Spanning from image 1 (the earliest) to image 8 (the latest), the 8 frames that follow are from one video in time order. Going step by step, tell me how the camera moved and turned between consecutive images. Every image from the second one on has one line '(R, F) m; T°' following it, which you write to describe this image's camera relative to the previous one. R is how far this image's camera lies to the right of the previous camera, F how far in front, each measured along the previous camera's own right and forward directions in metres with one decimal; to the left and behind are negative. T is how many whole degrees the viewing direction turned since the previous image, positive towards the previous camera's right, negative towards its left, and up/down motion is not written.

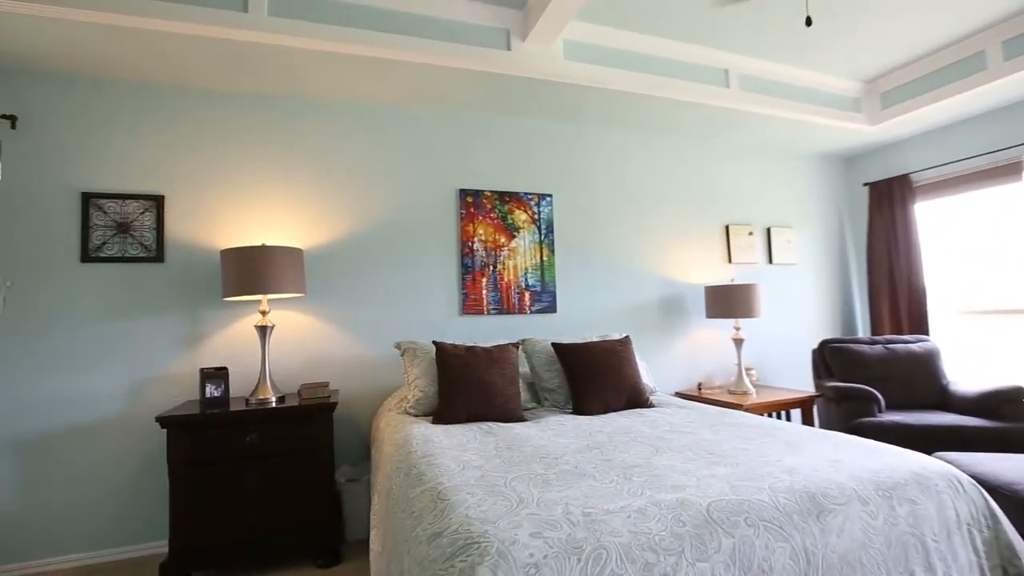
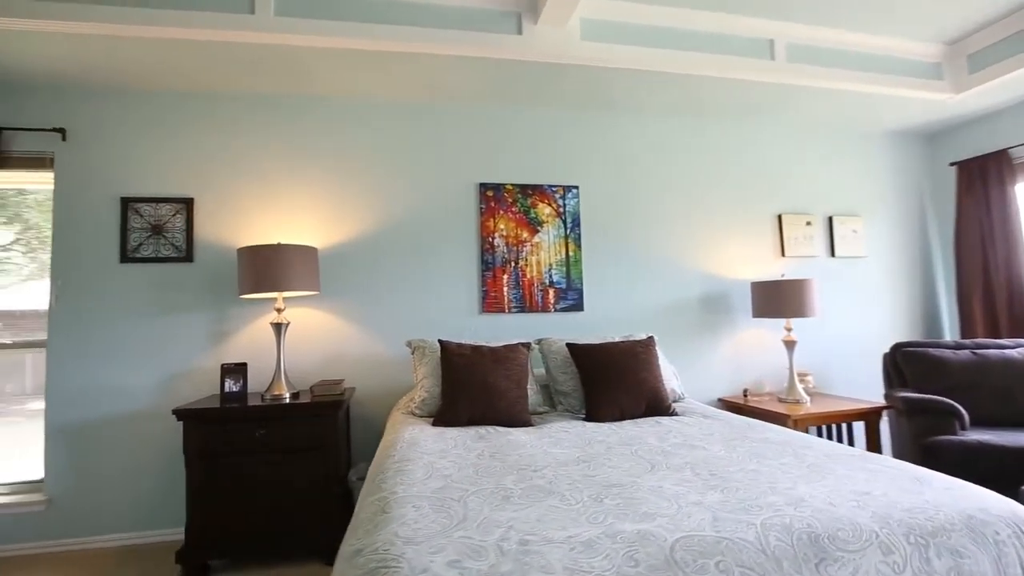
(+0.3, +0.1) m; -8°
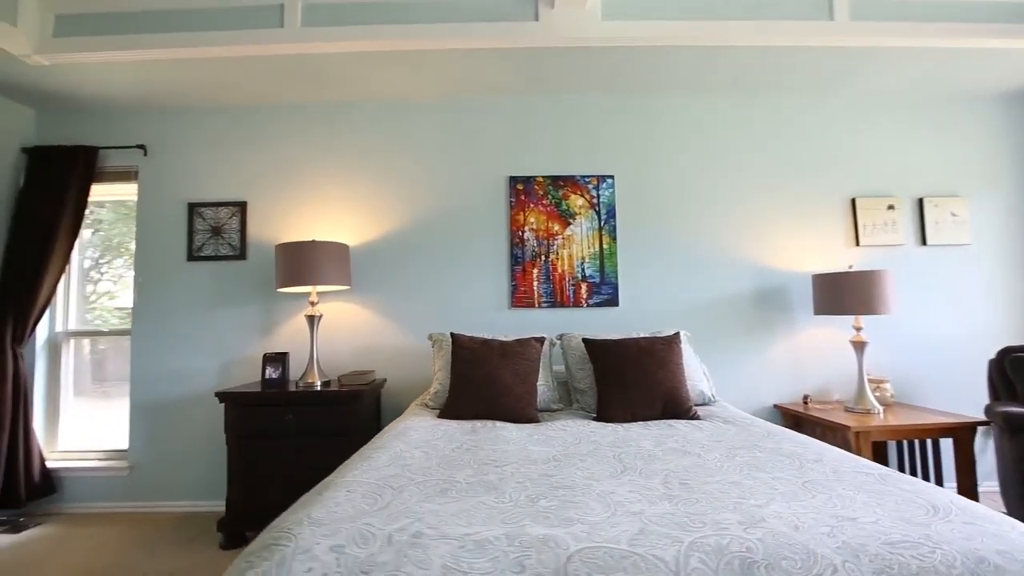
(+0.4, +0.1) m; -11°
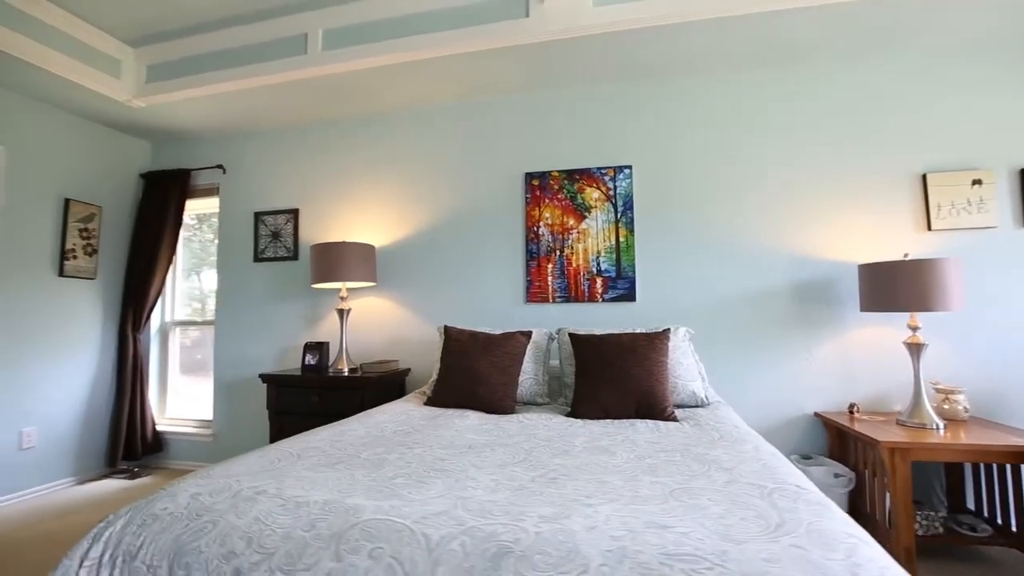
(+0.6, 0.0) m; -13°
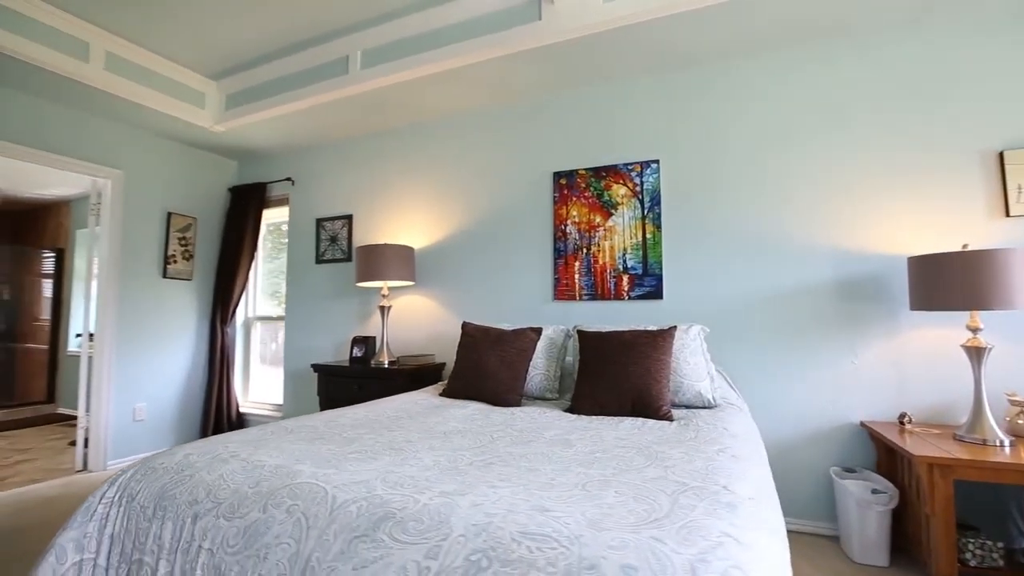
(+0.4, 0.0) m; -11°
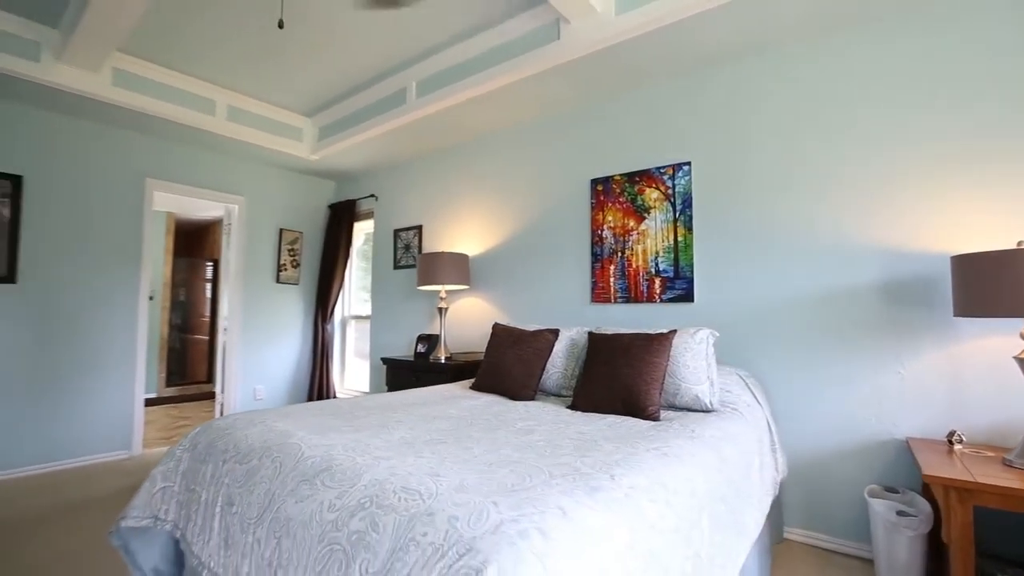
(+0.5, -0.1) m; -14°
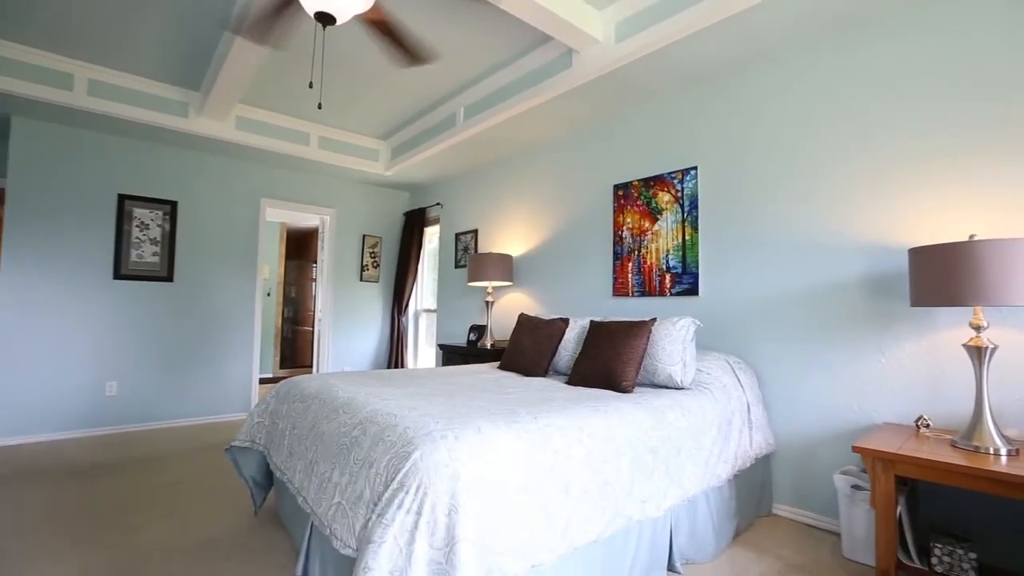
(+0.5, -0.4) m; -11°
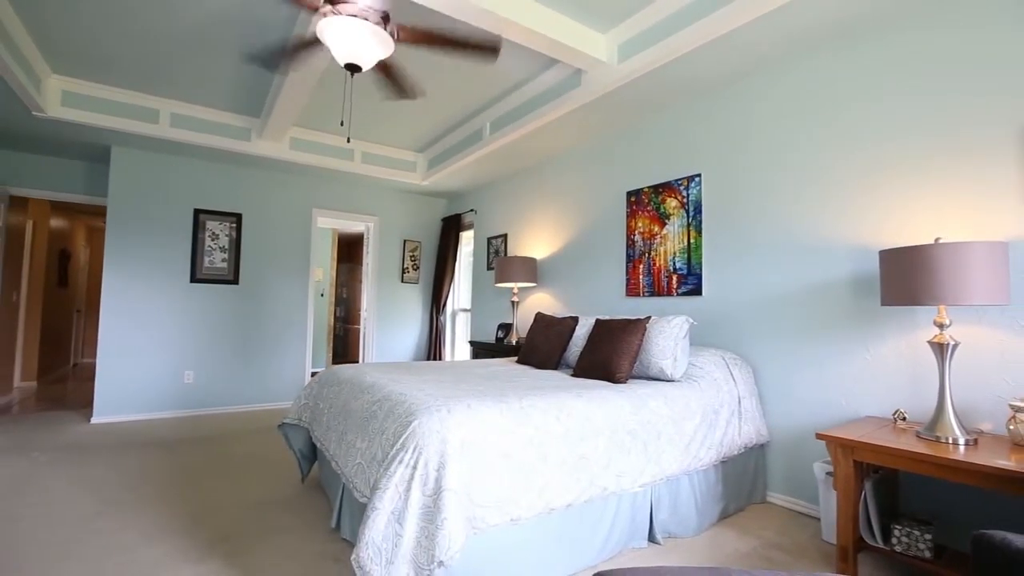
(+0.2, -0.3) m; -6°
